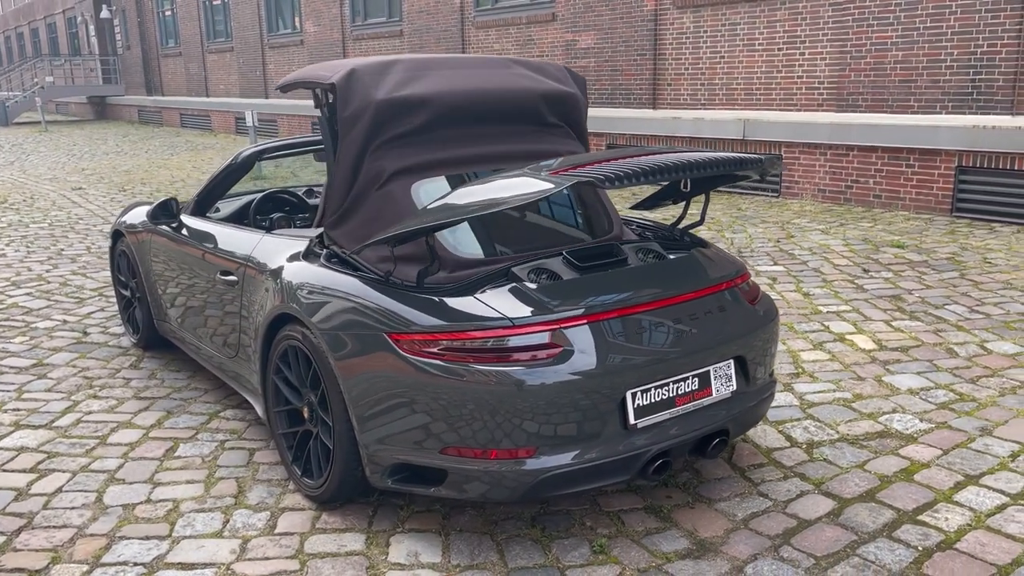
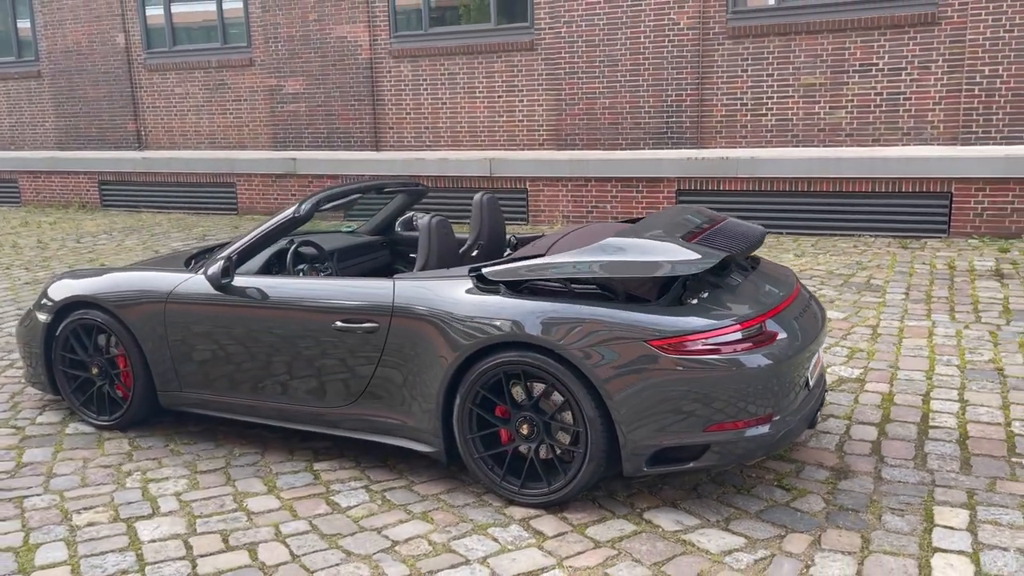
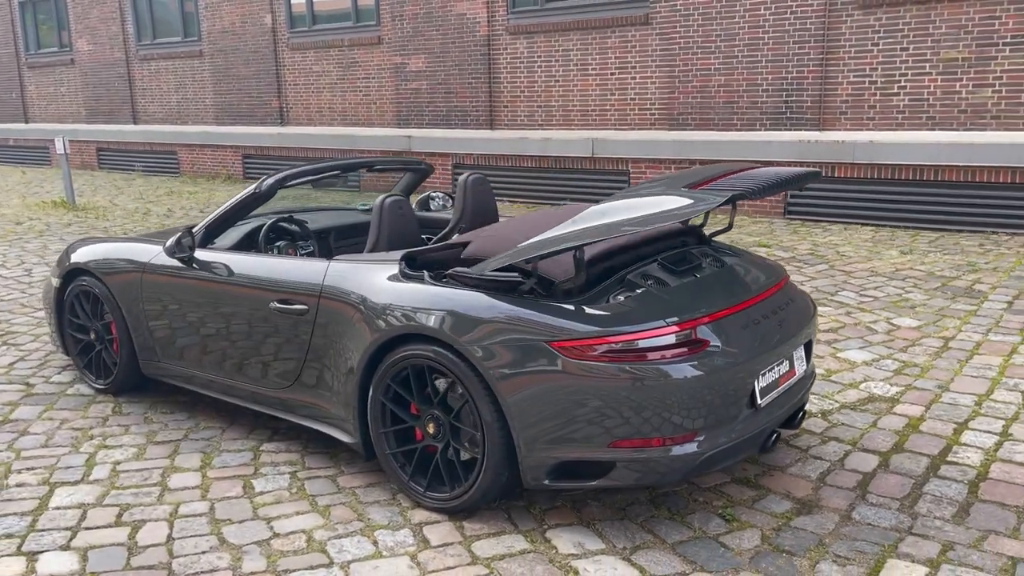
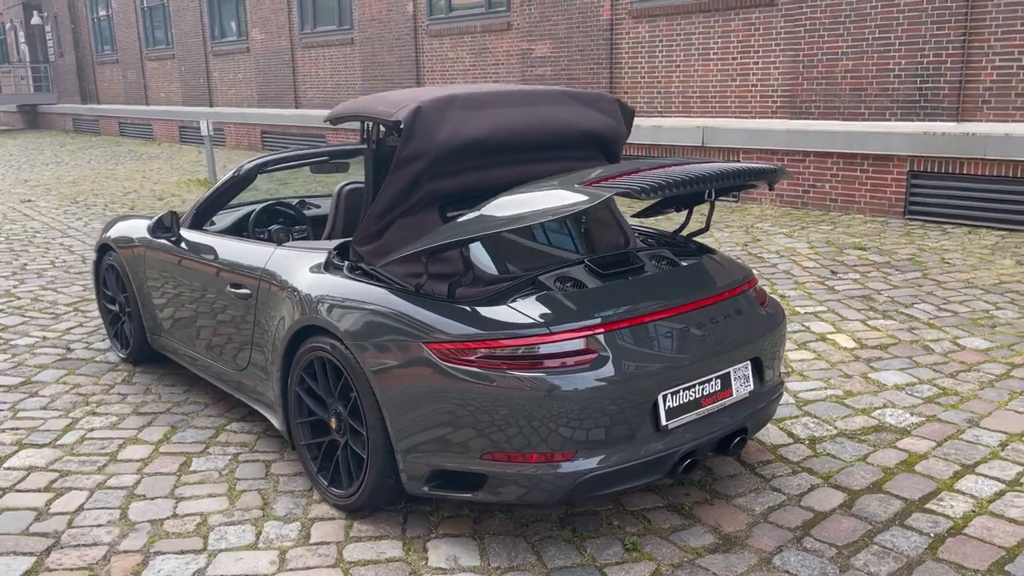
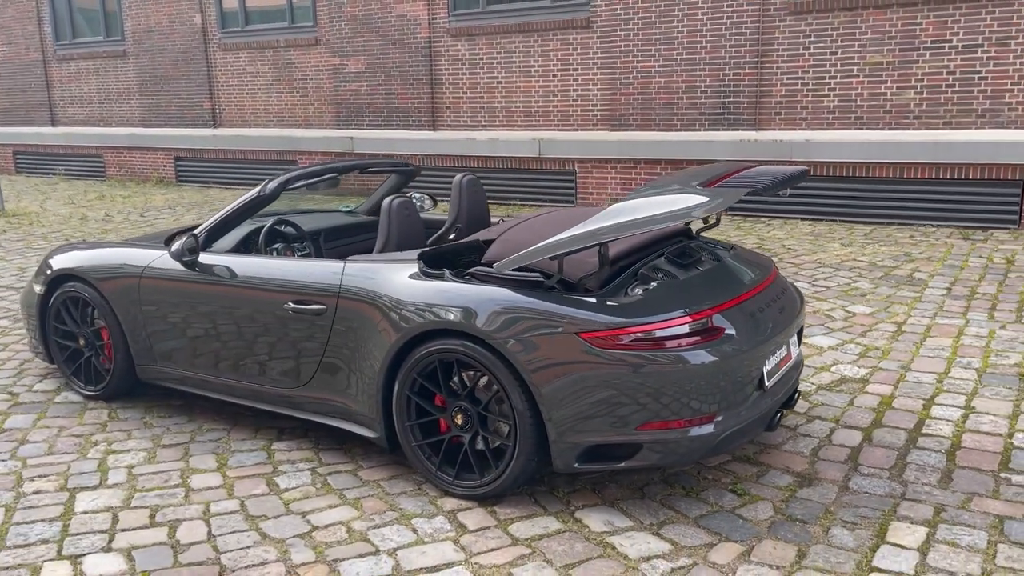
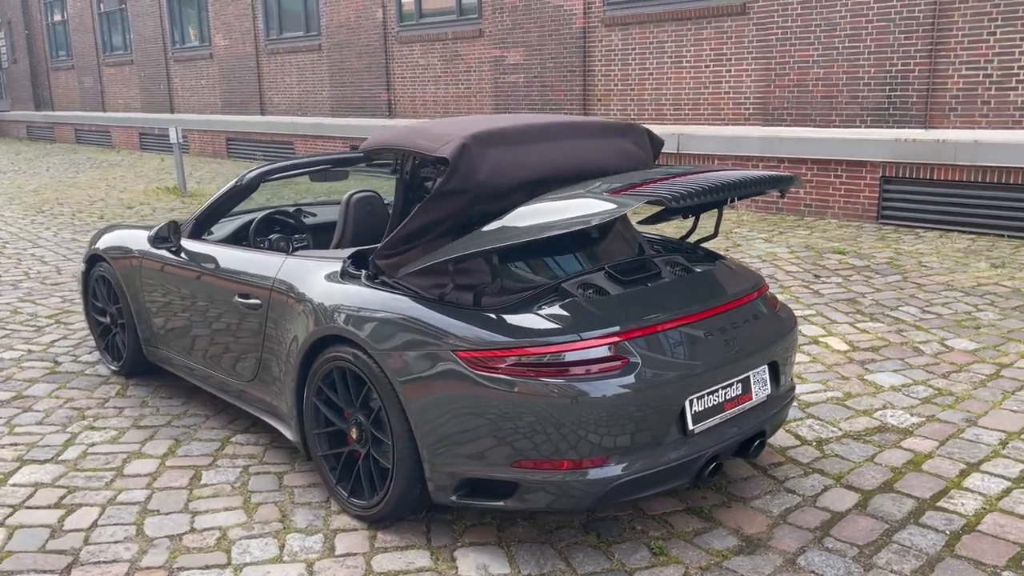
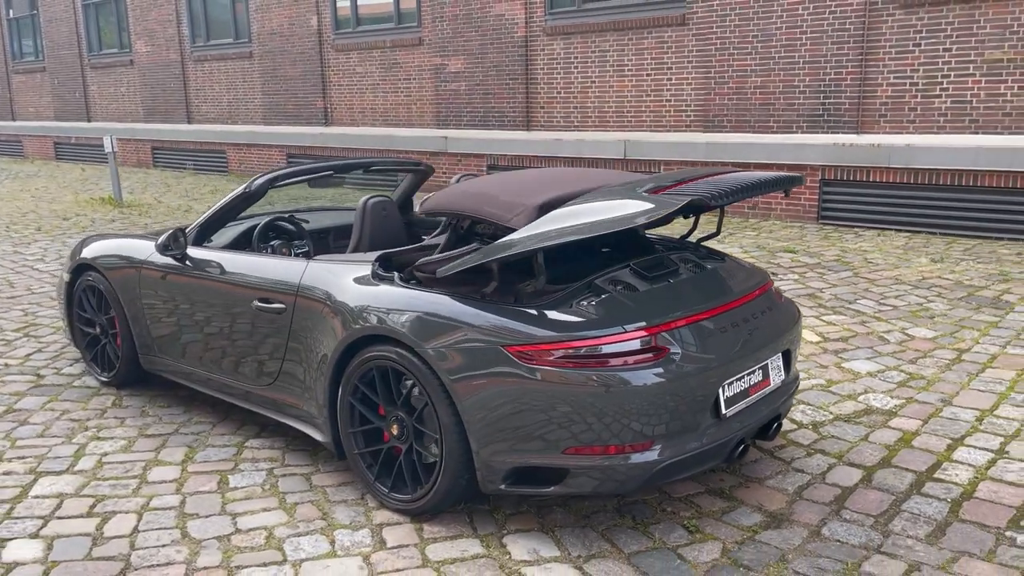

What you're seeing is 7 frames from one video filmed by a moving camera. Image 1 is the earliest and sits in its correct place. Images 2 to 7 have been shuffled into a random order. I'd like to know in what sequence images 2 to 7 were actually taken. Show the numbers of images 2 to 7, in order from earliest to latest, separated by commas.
4, 6, 7, 3, 5, 2
